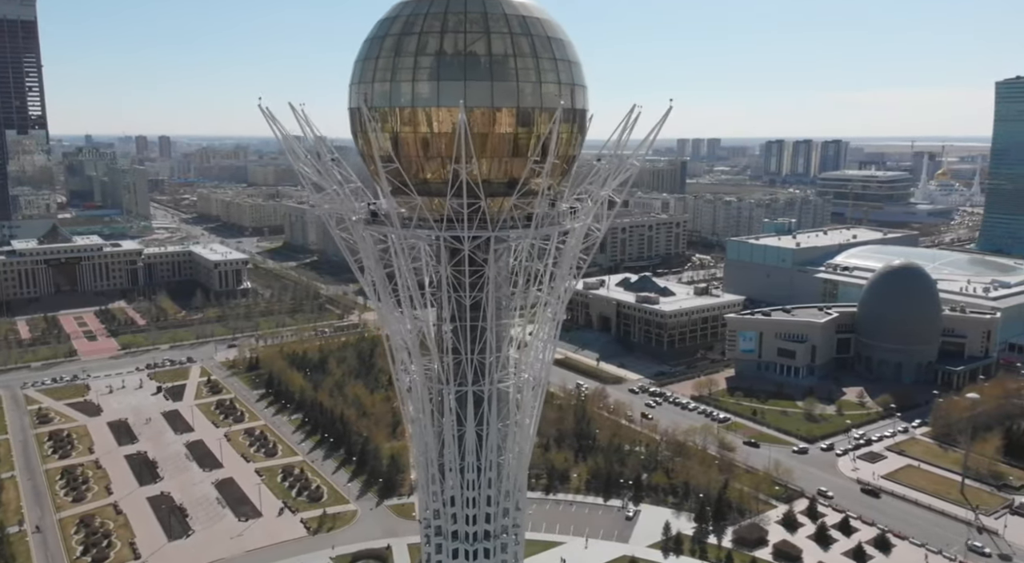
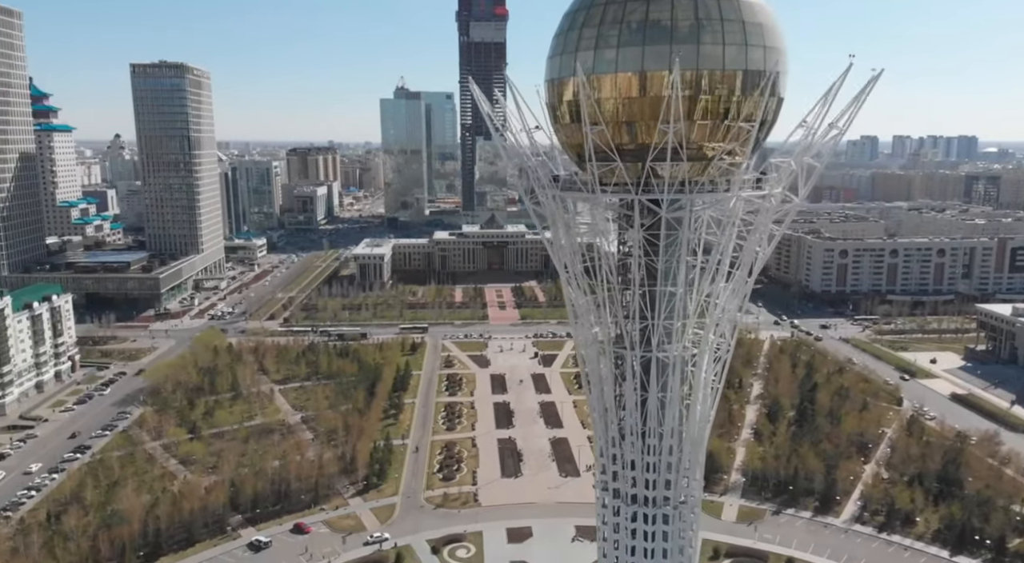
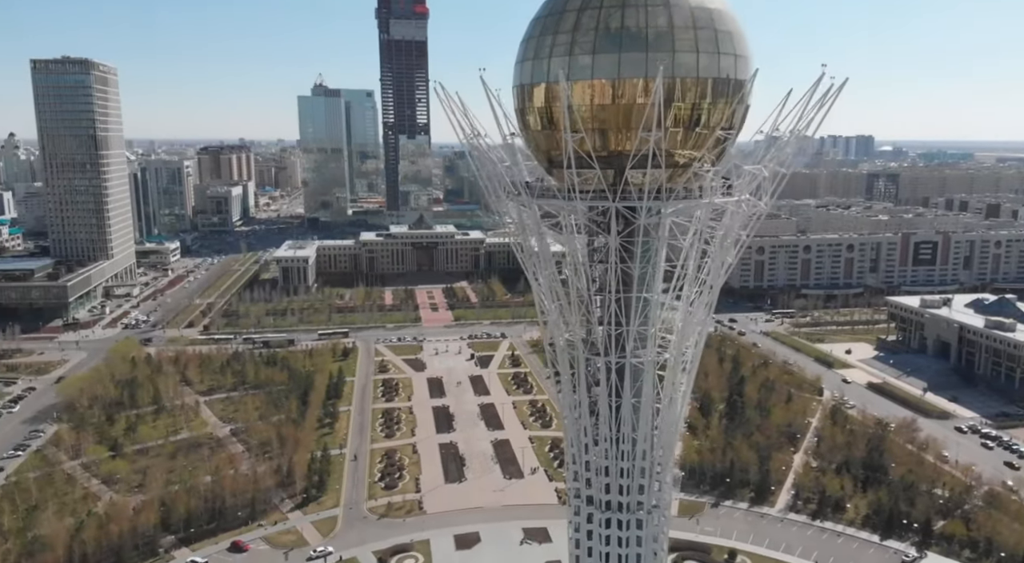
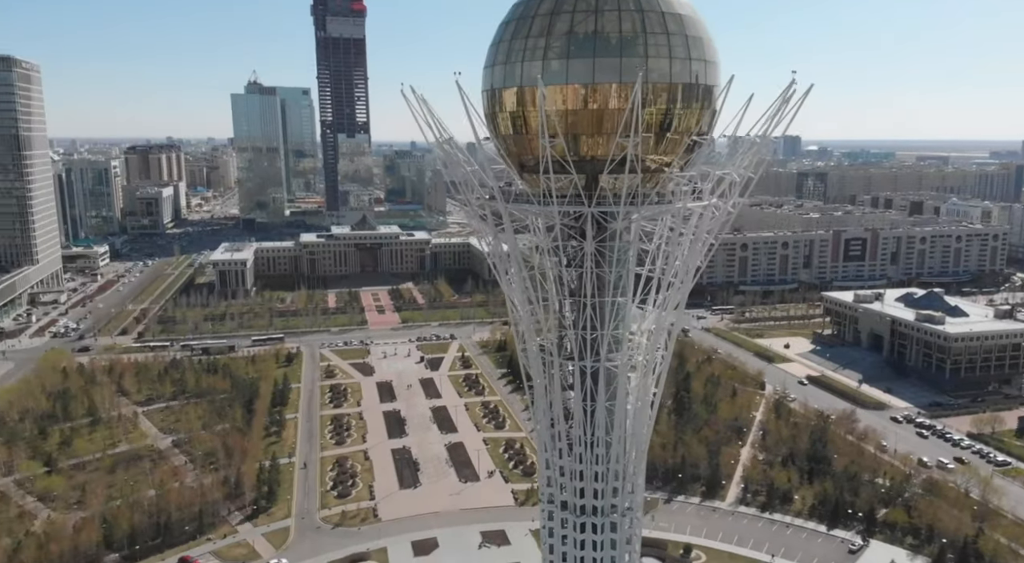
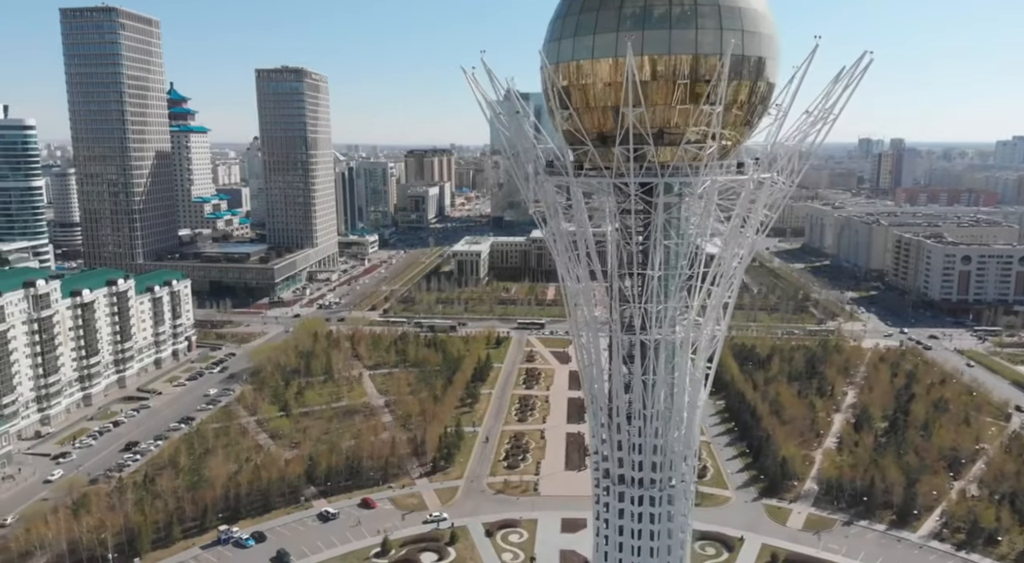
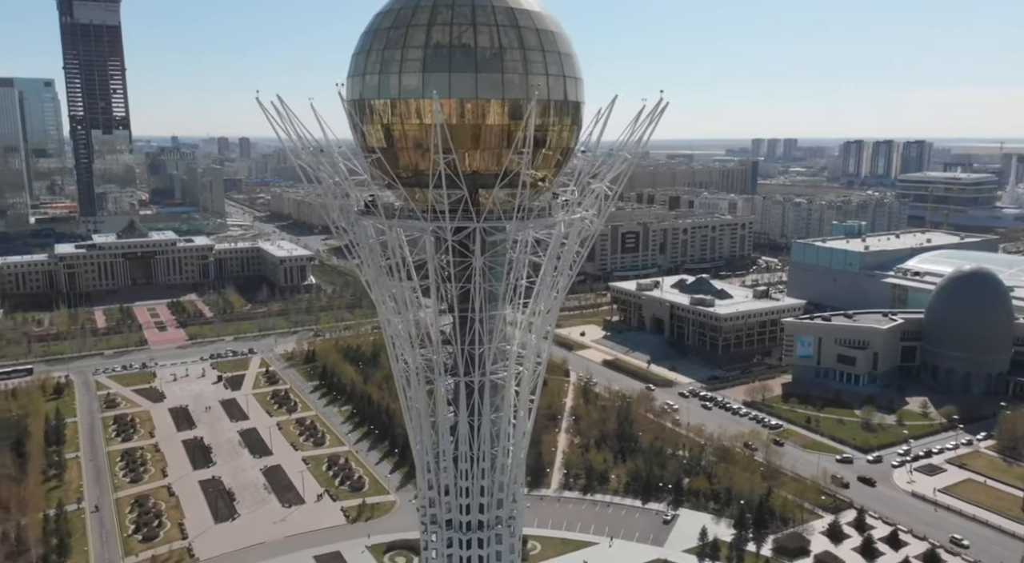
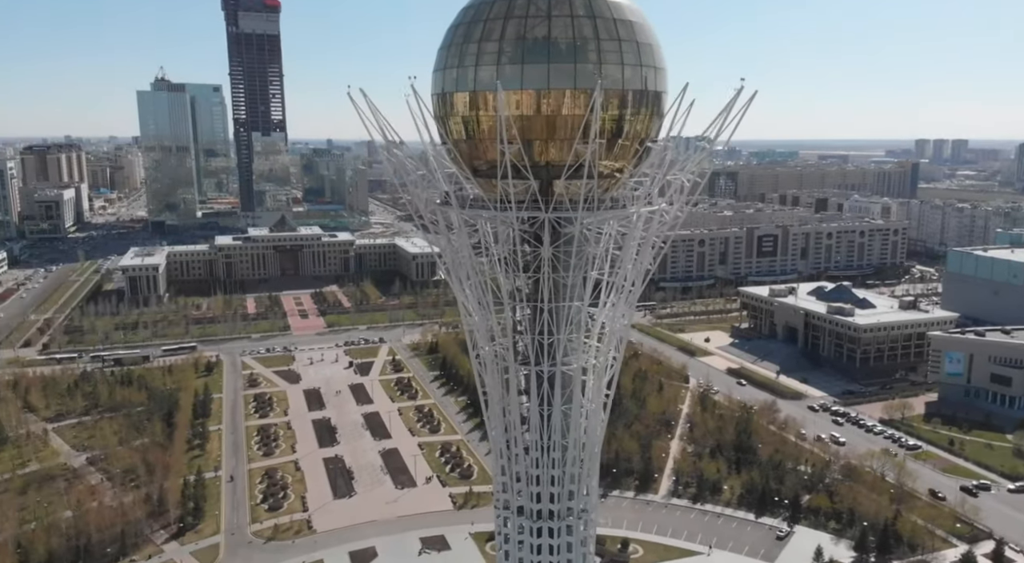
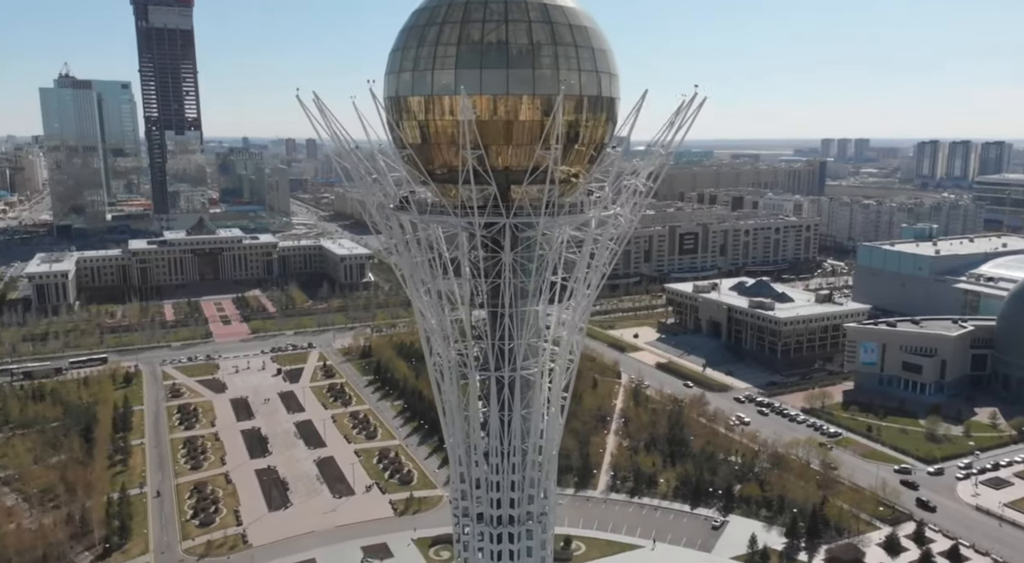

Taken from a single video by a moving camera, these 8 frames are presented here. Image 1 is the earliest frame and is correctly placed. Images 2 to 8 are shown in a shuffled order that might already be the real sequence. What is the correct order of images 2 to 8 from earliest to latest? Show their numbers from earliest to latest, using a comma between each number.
6, 8, 7, 4, 3, 2, 5
